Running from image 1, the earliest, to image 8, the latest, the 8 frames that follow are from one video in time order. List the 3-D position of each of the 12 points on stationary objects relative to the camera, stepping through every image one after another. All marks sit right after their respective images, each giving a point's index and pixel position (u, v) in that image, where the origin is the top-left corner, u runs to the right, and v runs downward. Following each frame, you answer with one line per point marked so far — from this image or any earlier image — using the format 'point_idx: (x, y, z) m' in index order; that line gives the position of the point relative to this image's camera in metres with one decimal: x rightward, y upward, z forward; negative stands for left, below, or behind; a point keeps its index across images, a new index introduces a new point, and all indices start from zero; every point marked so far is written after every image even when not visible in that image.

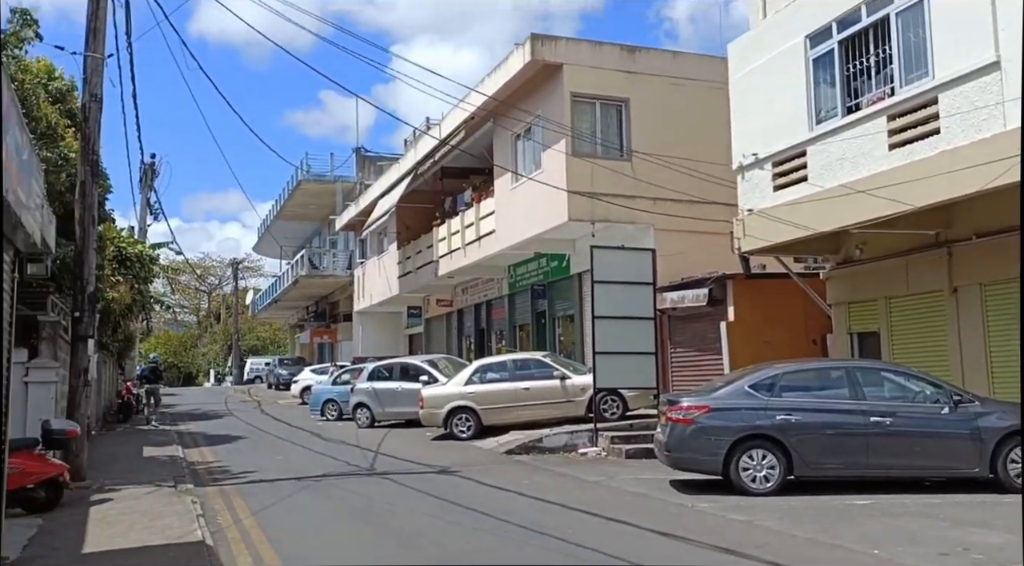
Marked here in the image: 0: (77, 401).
0: (-6.1, -1.7, +12.0) m
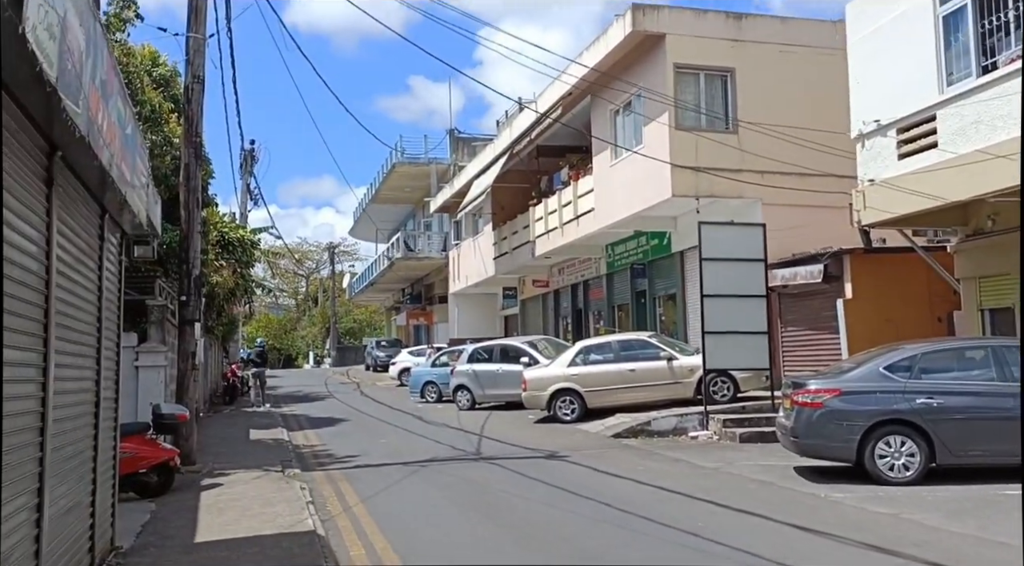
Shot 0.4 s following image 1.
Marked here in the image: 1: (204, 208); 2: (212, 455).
0: (-4.6, -1.4, +12.0) m
1: (-6.9, +1.7, +19.1) m
2: (-4.6, -2.7, +13.2) m
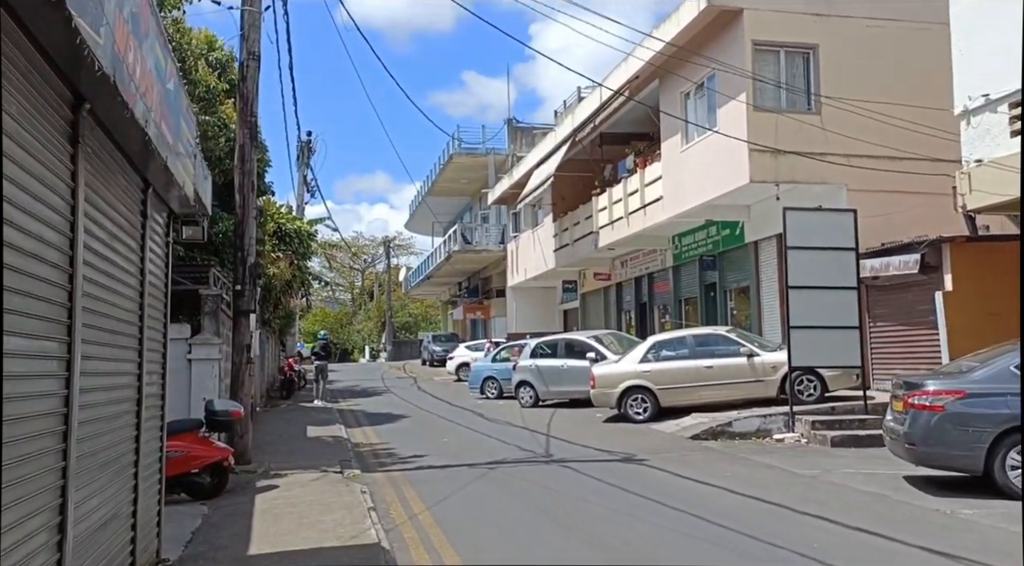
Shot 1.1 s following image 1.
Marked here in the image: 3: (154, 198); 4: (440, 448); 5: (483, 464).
0: (-3.6, -1.3, +11.4) m
1: (-5.5, +1.9, +18.7) m
2: (-3.6, -2.5, +12.7) m
3: (-2.6, +0.6, +6.2) m
4: (-1.1, -2.5, +13.1) m
5: (-0.4, -2.4, +11.4) m
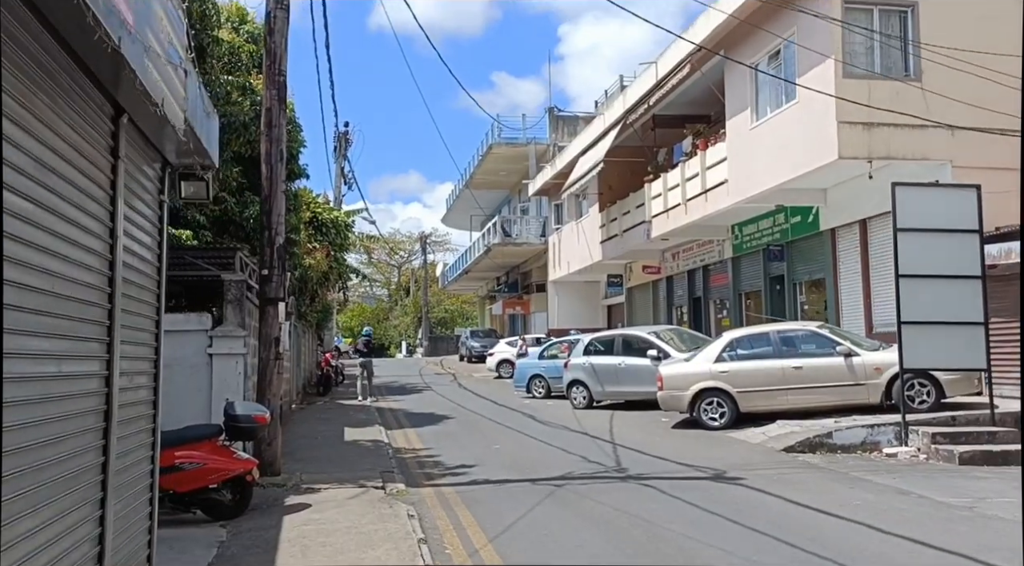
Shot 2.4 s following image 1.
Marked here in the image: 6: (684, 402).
0: (-2.8, -1.1, +9.9) m
1: (-4.4, +2.1, +17.2) m
2: (-2.8, -2.3, +11.1) m
3: (-2.0, +0.8, +4.6) m
4: (-0.2, -2.3, +11.5) m
5: (+0.4, -2.2, +9.8) m
6: (+2.7, -1.9, +13.7) m
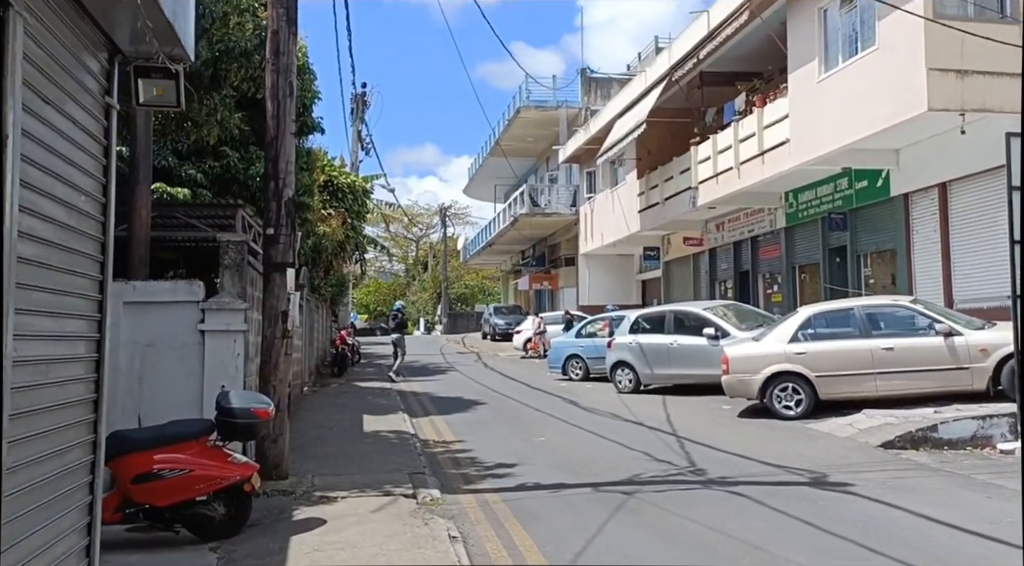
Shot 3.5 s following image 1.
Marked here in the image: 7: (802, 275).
0: (-2.3, -0.8, +8.1) m
1: (-3.7, +2.6, +15.4) m
2: (-2.2, -1.9, +9.4) m
3: (-1.5, +1.0, +2.8) m
4: (+0.3, -1.9, +9.7) m
5: (+1.0, -1.9, +8.0) m
6: (+3.4, -1.5, +11.9) m
7: (+7.1, +0.2, +21.0) m
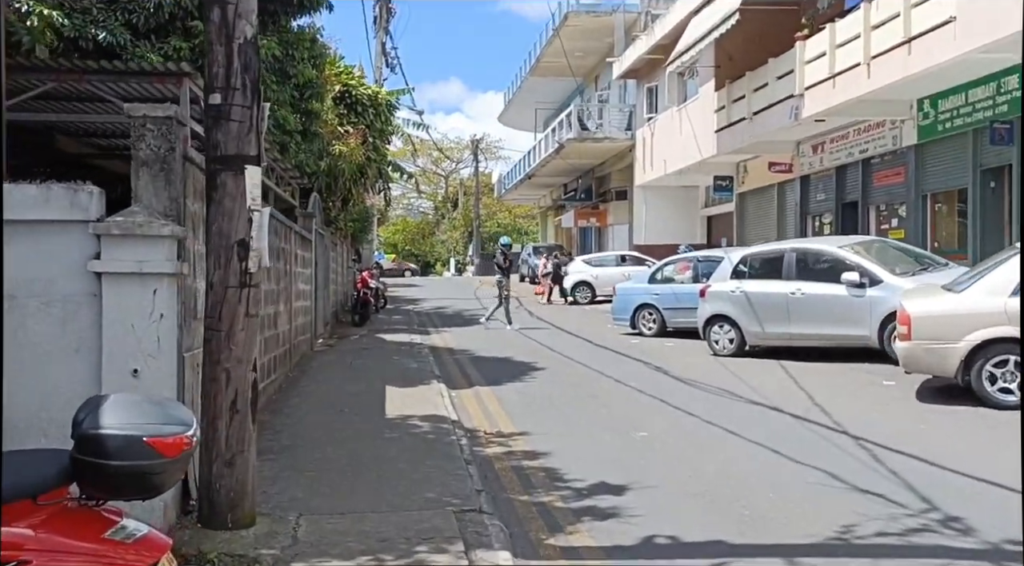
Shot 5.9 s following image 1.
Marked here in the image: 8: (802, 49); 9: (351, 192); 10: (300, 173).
0: (-1.6, -0.2, +4.7) m
1: (-2.7, +3.6, +11.7) m
2: (-1.4, -1.3, +6.0) m
3: (-1.0, +1.1, -0.8) m
4: (+1.1, -1.4, +6.2) m
5: (+1.7, -1.4, +4.5) m
6: (+4.2, -0.8, +8.2) m
7: (+8.2, +1.5, +17.1) m
8: (+5.8, +4.8, +17.8) m
9: (-3.4, +1.9, +17.7) m
10: (-3.5, +1.9, +14.1) m
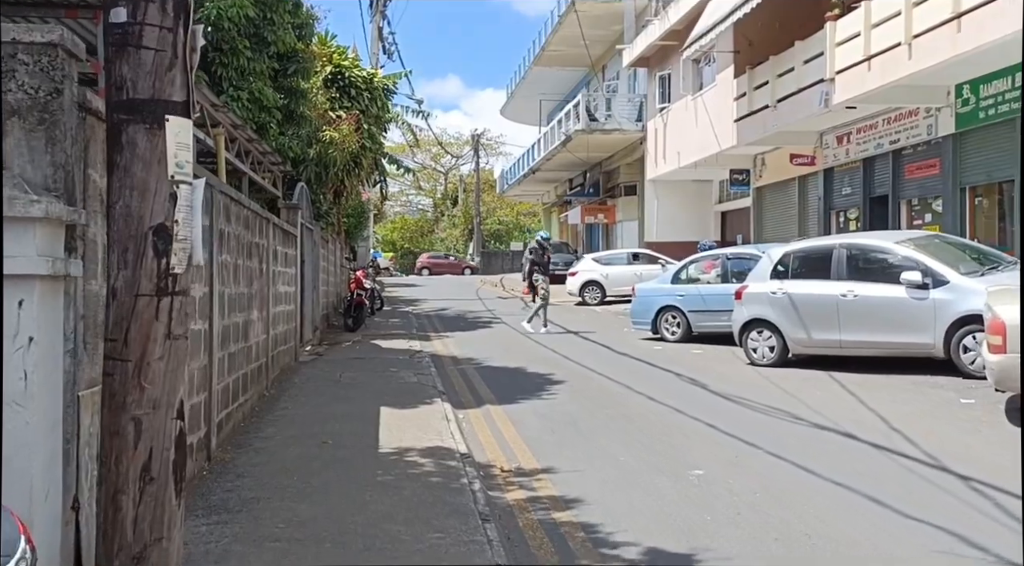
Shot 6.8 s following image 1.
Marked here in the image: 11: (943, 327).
0: (-1.4, -0.3, +3.1) m
1: (-2.6, +3.6, +10.2) m
2: (-1.3, -1.4, +4.5) m
3: (-0.8, +1.1, -2.3) m
4: (+1.3, -1.4, +4.7) m
5: (+1.8, -1.5, +3.0) m
6: (+4.4, -0.8, +6.7) m
7: (+8.4, +1.5, +15.6) m
8: (+6.0, +4.8, +16.3) m
9: (-3.2, +1.9, +16.2) m
10: (-3.4, +1.8, +12.5) m
11: (+5.0, -0.5, +9.9) m
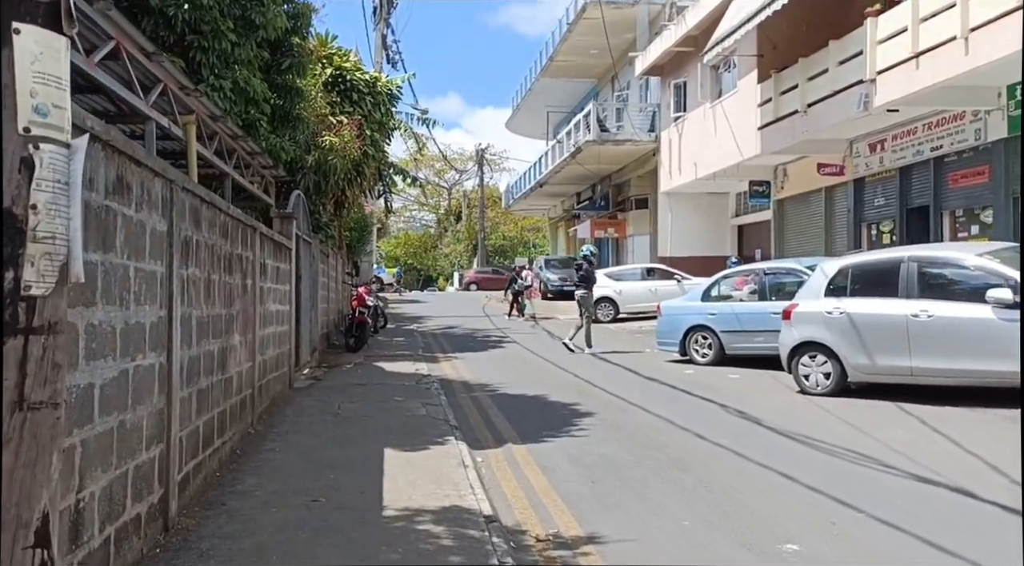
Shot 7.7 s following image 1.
0: (-1.2, -0.3, +1.8) m
1: (-2.3, +3.4, +8.9) m
2: (-1.0, -1.5, +3.2) m
3: (-0.6, +1.1, -3.6) m
4: (+1.5, -1.5, +3.4) m
5: (+2.1, -1.5, +1.6) m
6: (+4.6, -0.9, +5.4) m
7: (+8.7, +1.2, +14.2) m
8: (+6.3, +4.5, +15.0) m
9: (-2.9, +1.6, +14.9) m
10: (-3.1, +1.6, +11.3) m
11: (+5.2, -0.7, +8.6) m
